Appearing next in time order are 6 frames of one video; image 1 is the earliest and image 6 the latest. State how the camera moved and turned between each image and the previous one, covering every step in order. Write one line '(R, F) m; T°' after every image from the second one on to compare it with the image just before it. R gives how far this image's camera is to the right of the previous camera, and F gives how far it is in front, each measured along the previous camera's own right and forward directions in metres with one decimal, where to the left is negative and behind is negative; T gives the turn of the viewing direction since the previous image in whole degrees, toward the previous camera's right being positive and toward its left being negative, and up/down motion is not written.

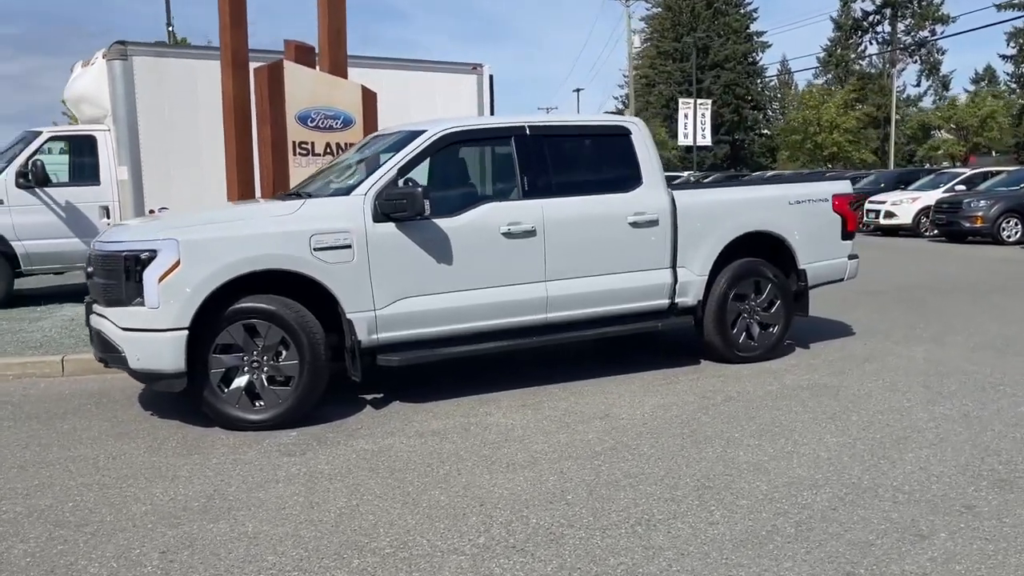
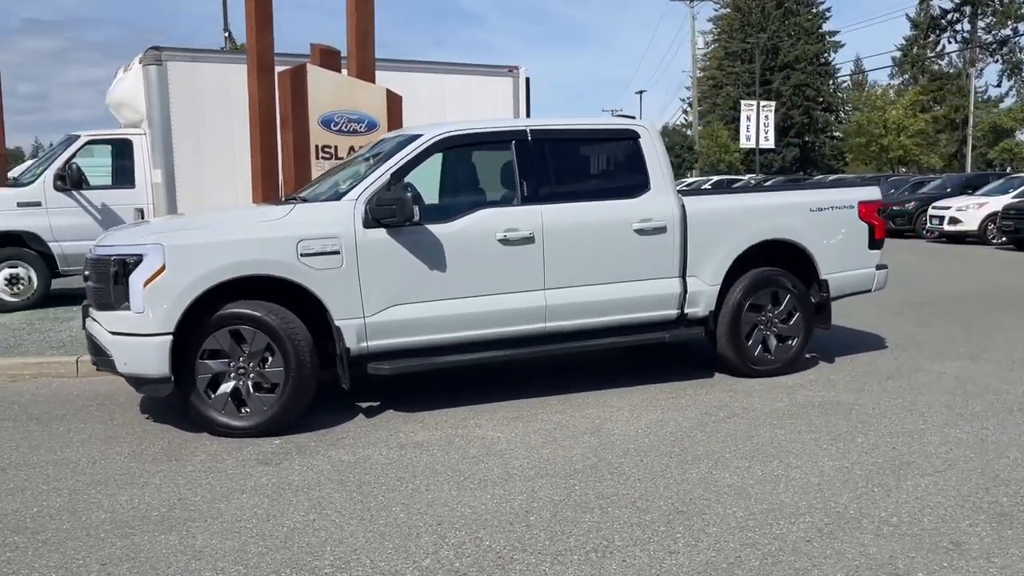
(+0.5, +0.2) m; -4°
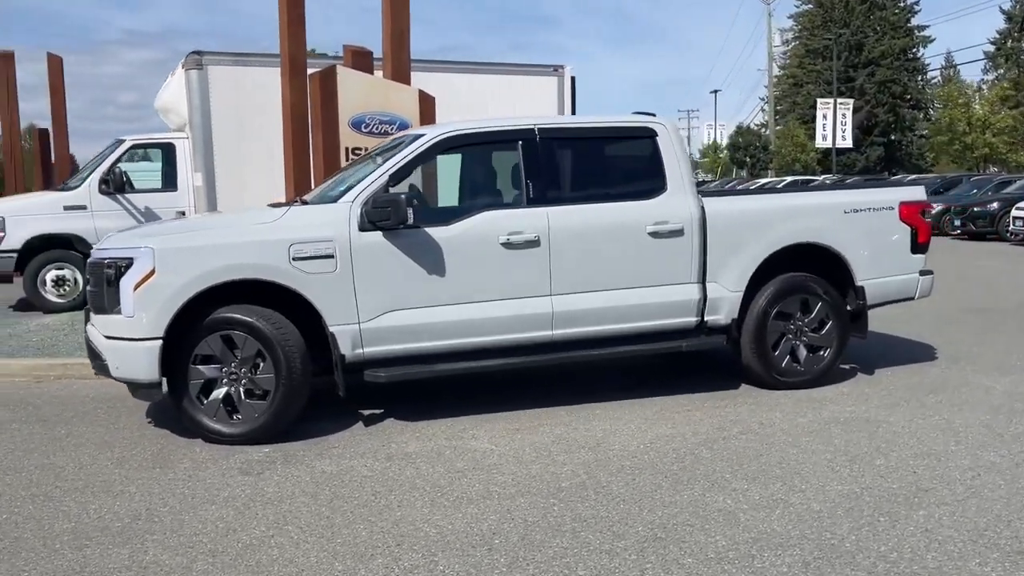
(+0.5, +0.3) m; -5°
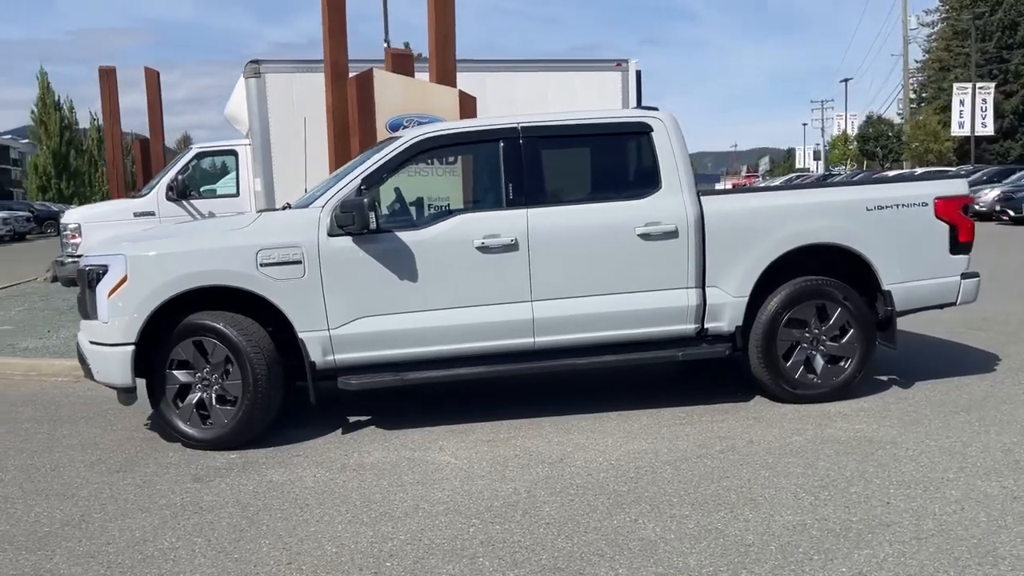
(+1.0, +0.3) m; -8°
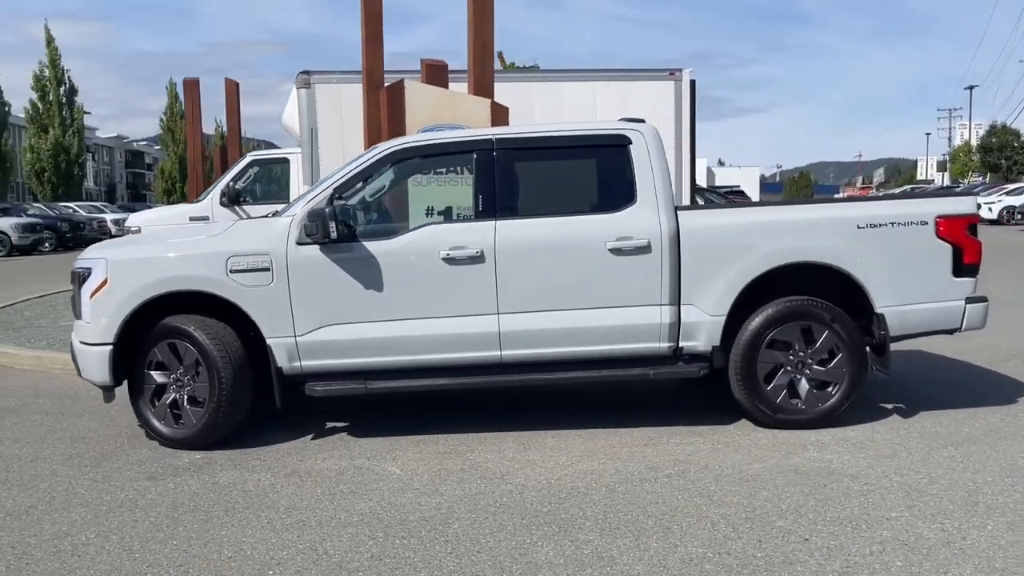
(+1.0, +0.1) m; -7°
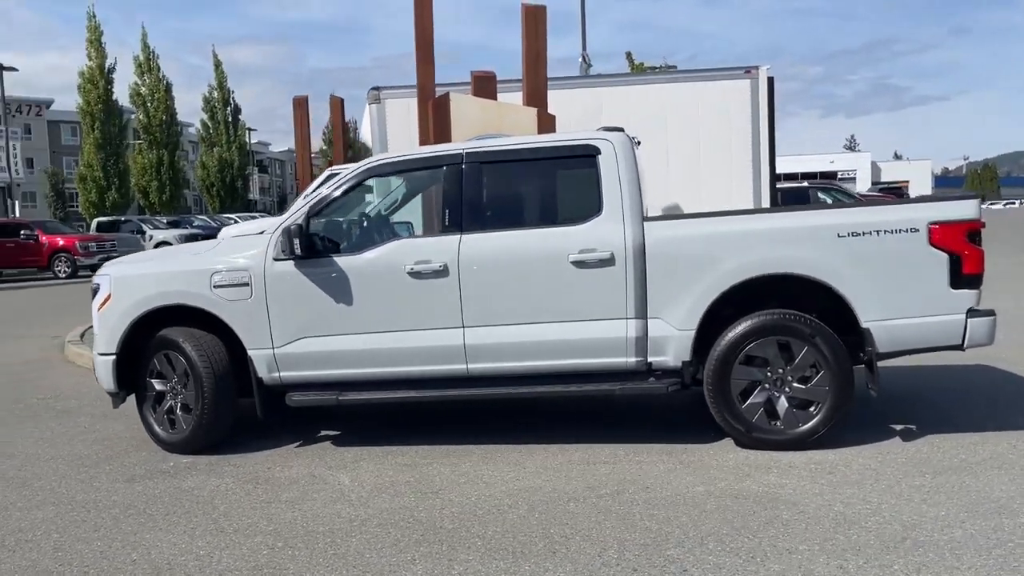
(+1.3, +0.1) m; -10°
